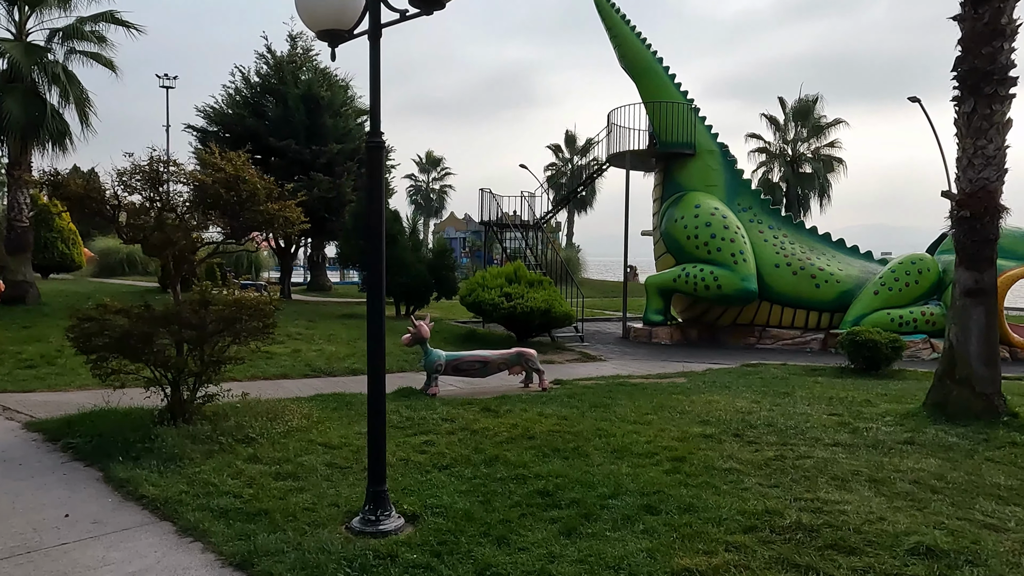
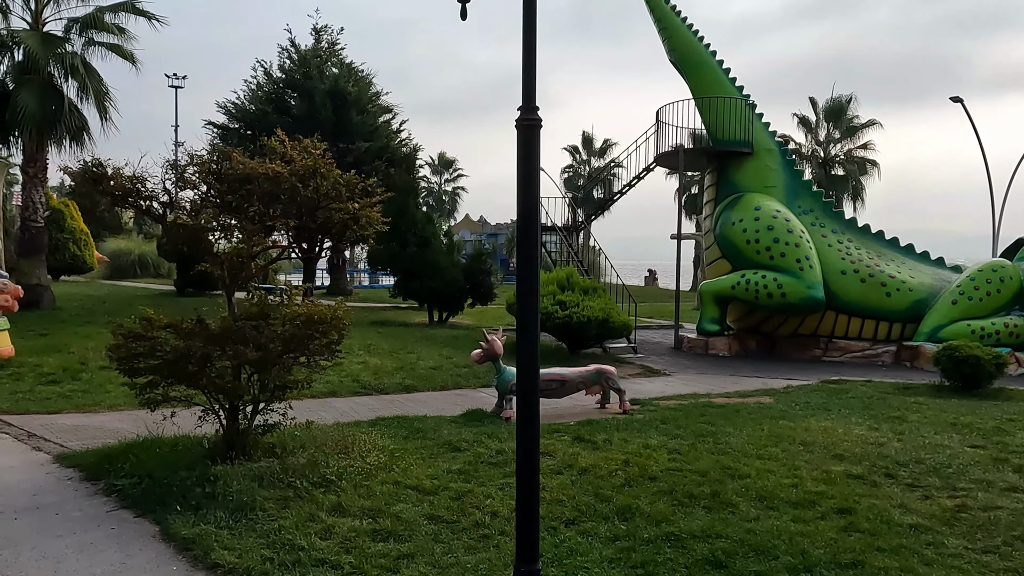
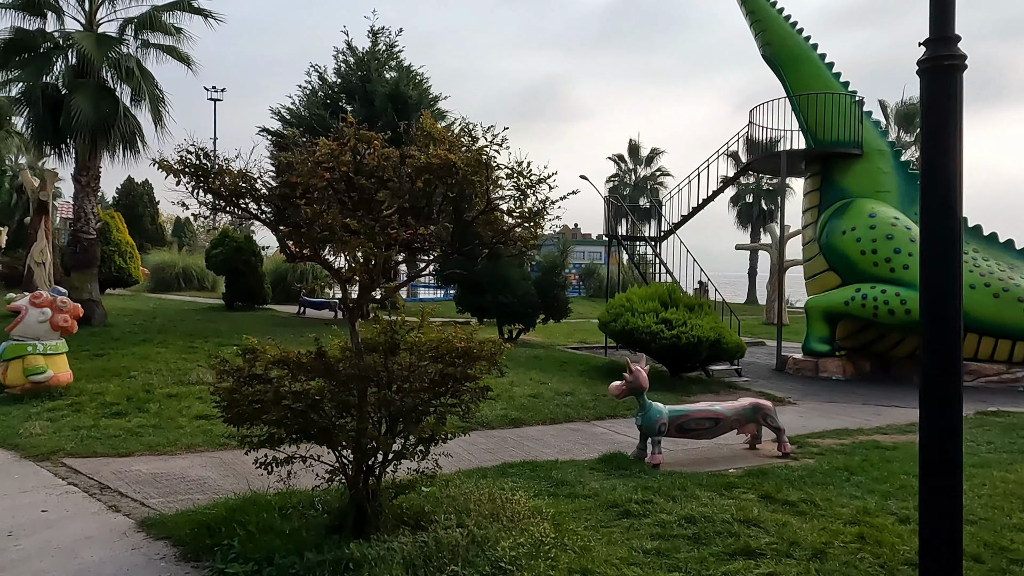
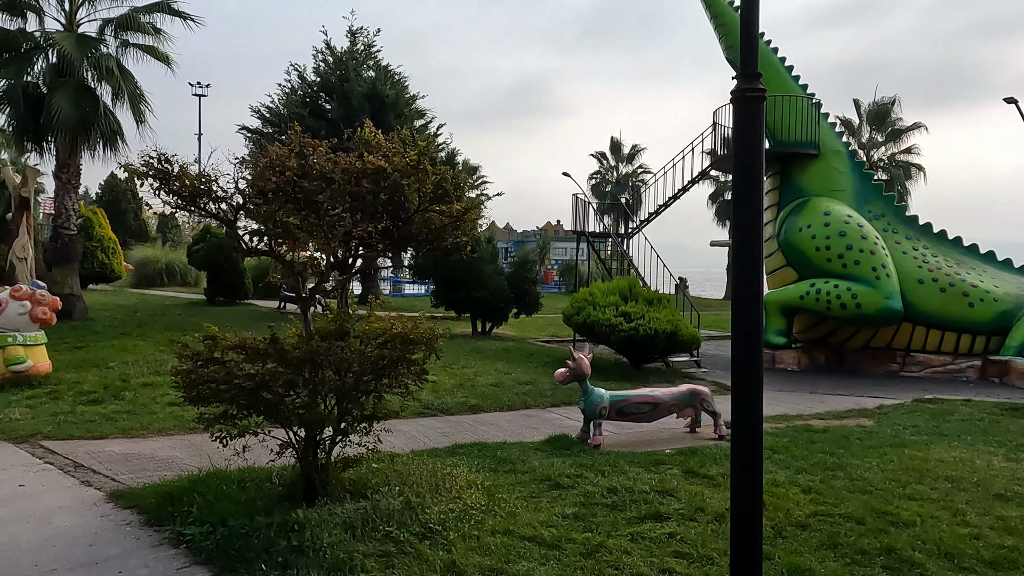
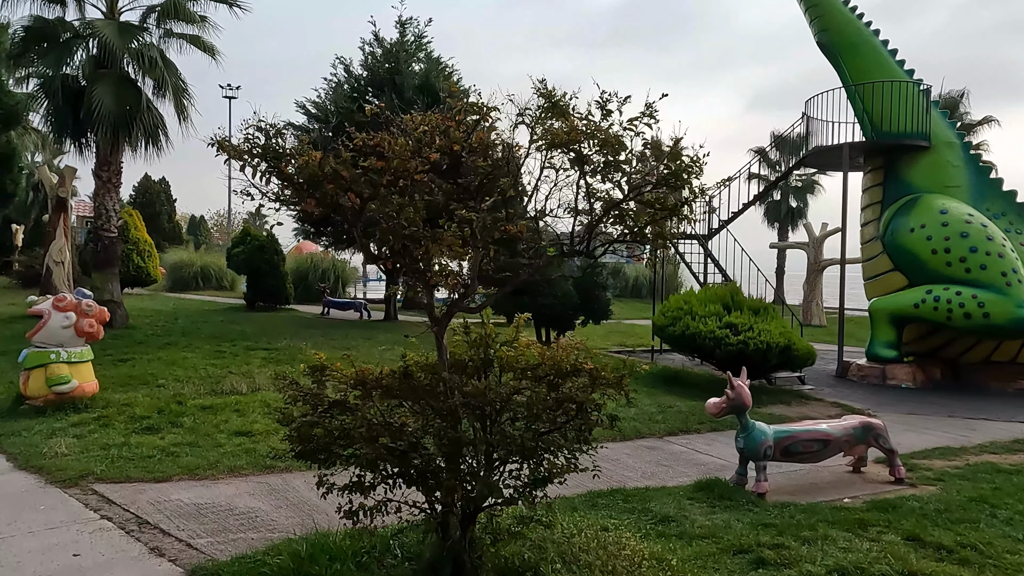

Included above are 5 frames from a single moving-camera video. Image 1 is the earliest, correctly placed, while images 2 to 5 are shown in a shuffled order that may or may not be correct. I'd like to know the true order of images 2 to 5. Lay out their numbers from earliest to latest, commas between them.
2, 4, 3, 5
